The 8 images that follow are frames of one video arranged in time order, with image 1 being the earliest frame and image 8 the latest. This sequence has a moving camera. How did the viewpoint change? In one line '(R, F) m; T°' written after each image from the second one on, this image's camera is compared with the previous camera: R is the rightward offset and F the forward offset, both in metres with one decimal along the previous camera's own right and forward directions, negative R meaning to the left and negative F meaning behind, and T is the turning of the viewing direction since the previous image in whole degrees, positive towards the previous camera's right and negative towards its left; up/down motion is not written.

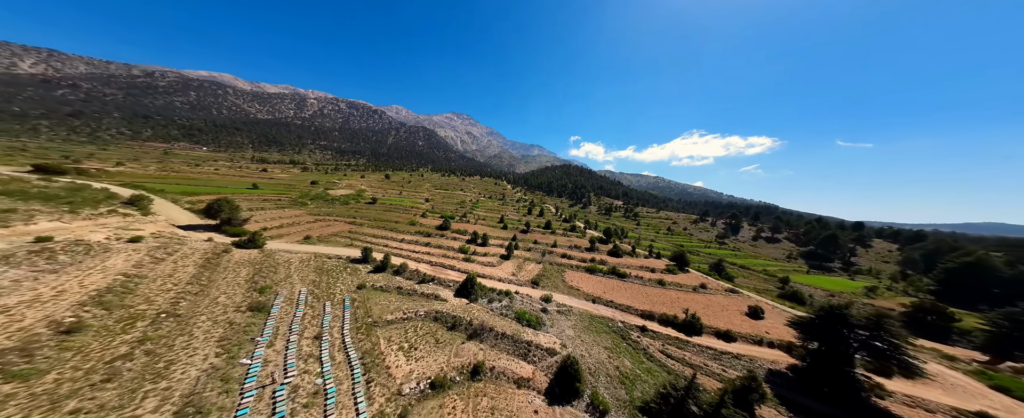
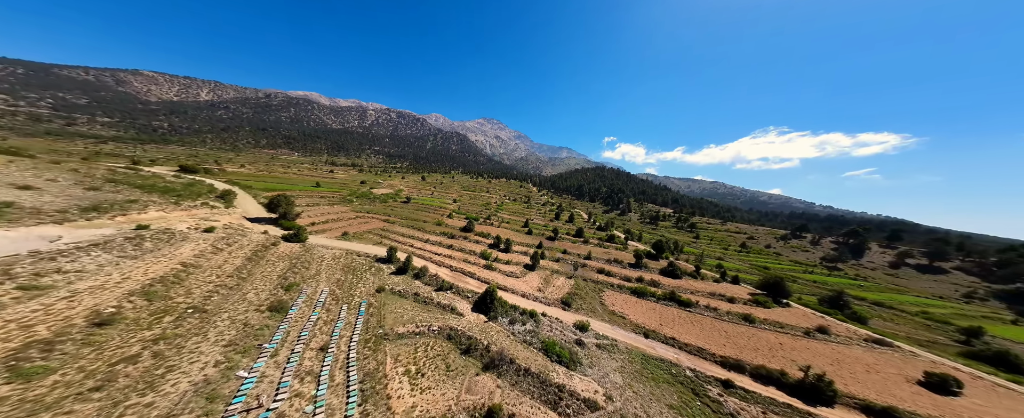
(+0.2, +3.0) m; -8°
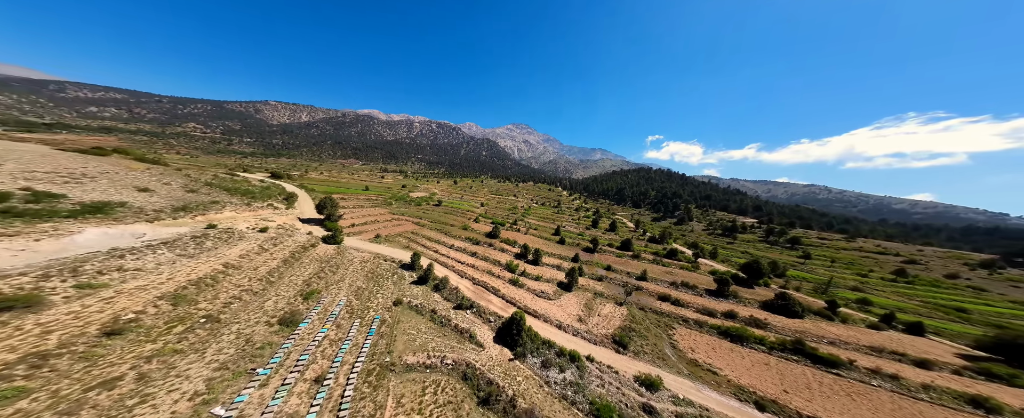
(-0.1, +3.5) m; -8°
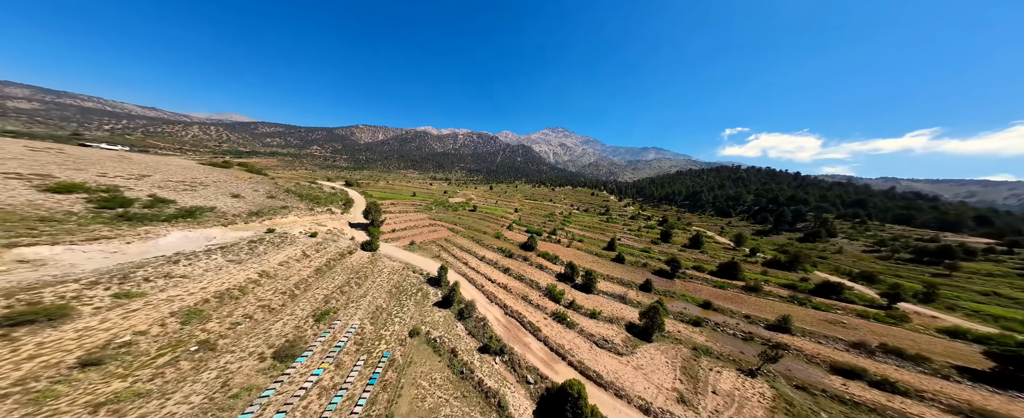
(-0.4, +4.9) m; -10°
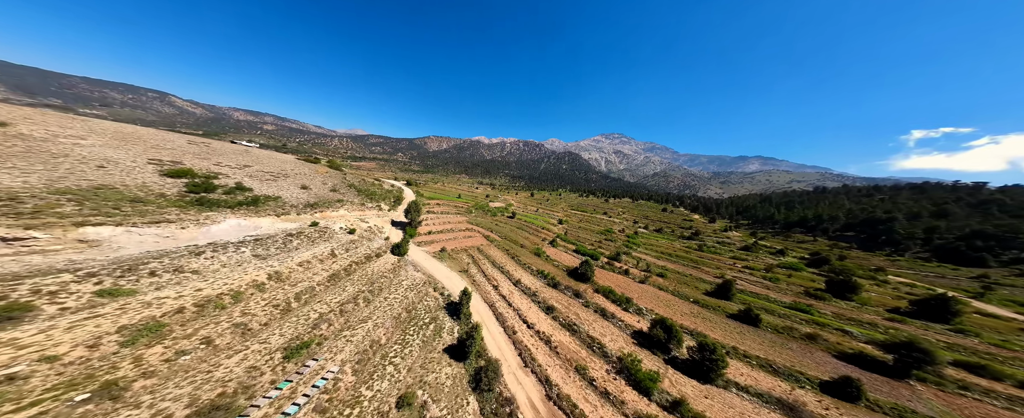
(-0.7, +6.7) m; -11°
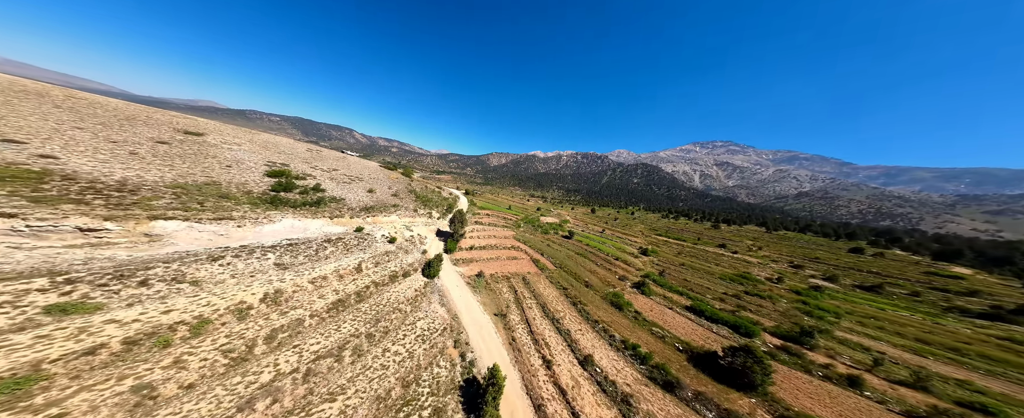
(-0.7, +8.2) m; -15°
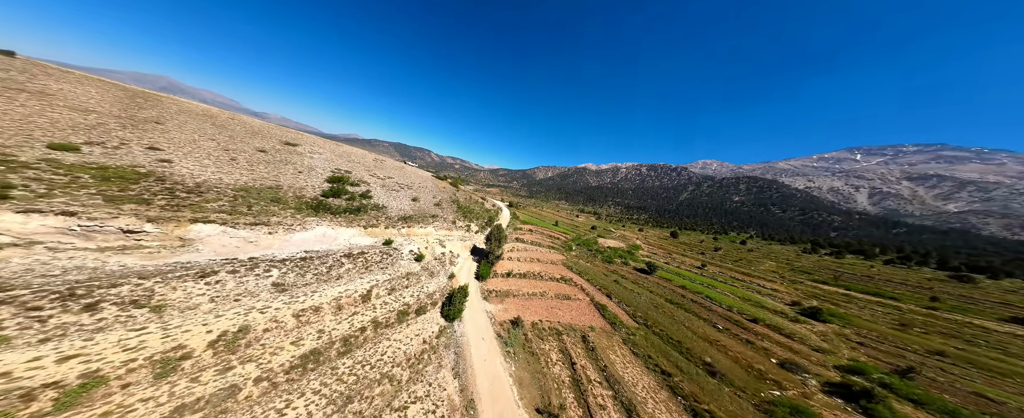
(-0.4, +7.5) m; -13°
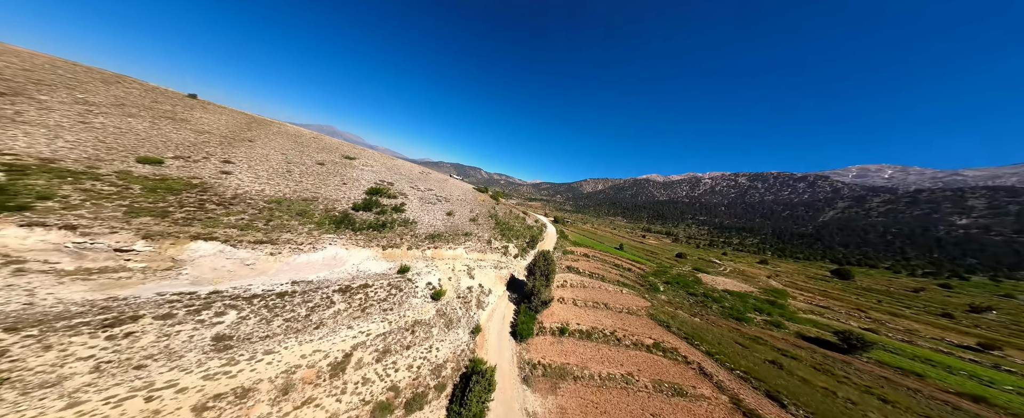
(-0.7, +8.3) m; -12°
